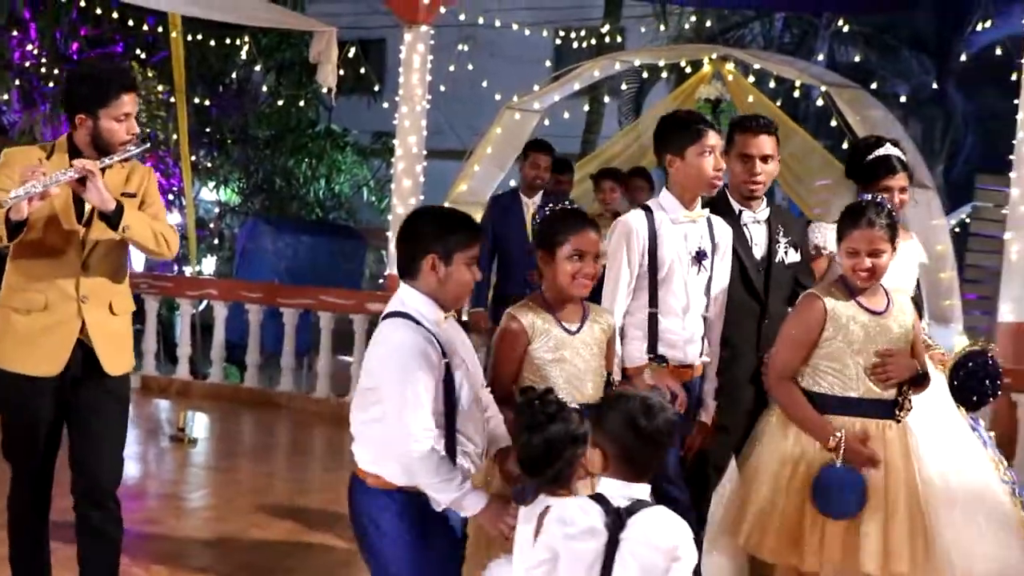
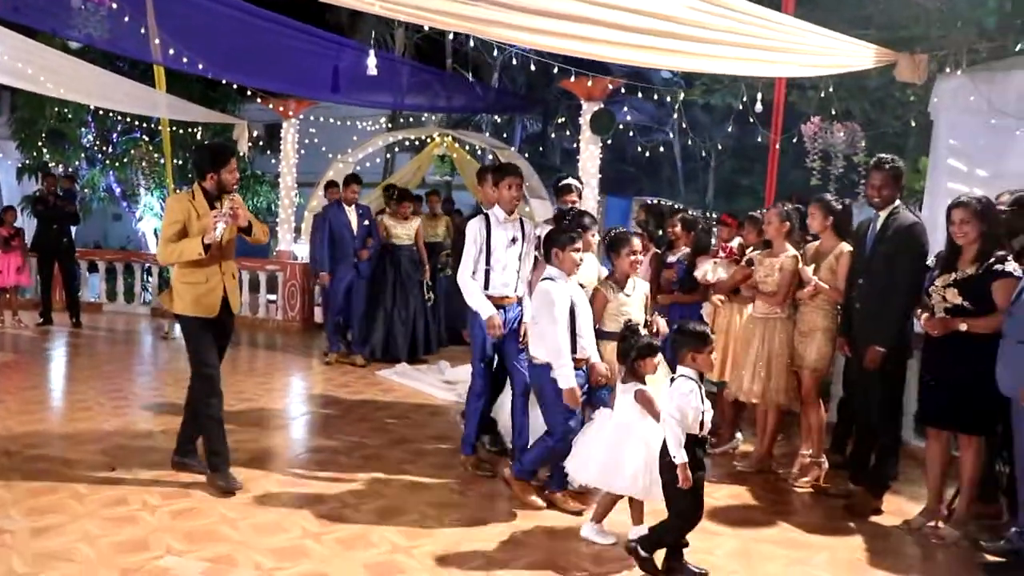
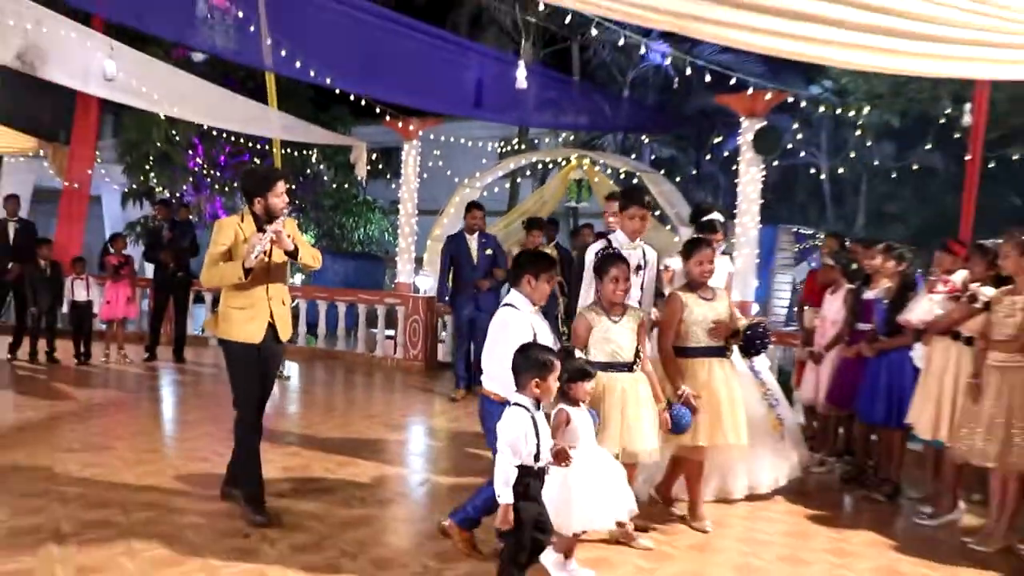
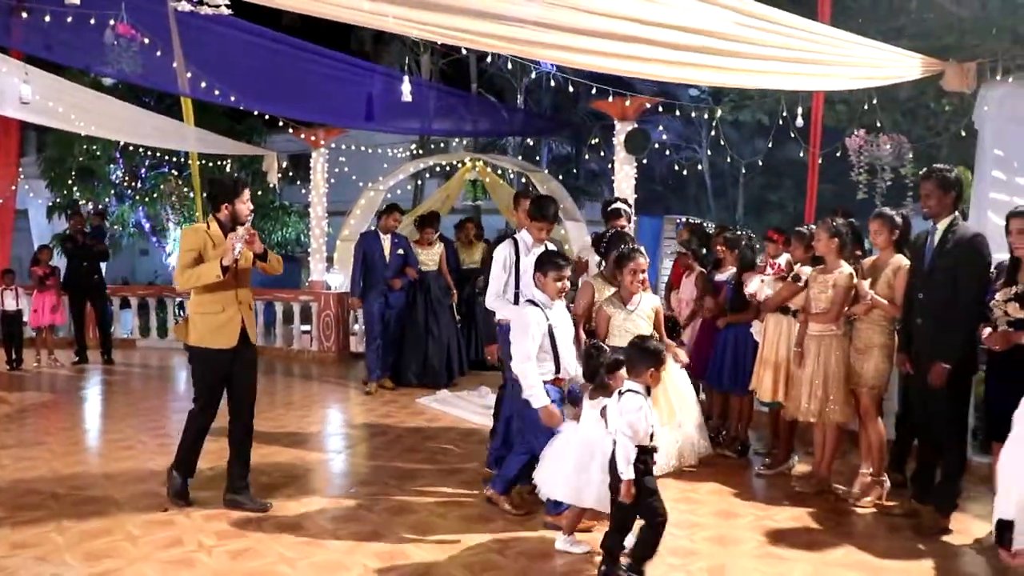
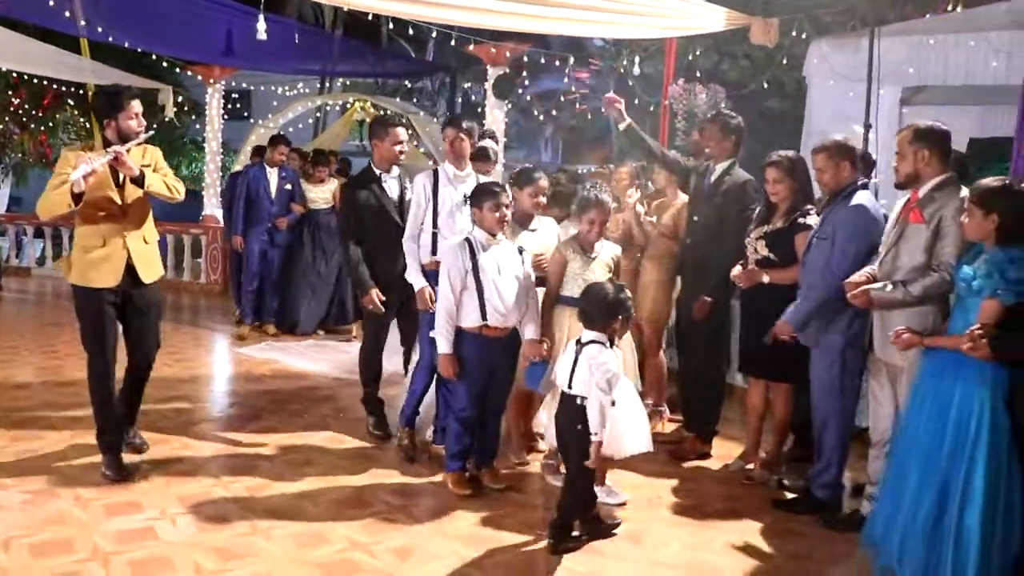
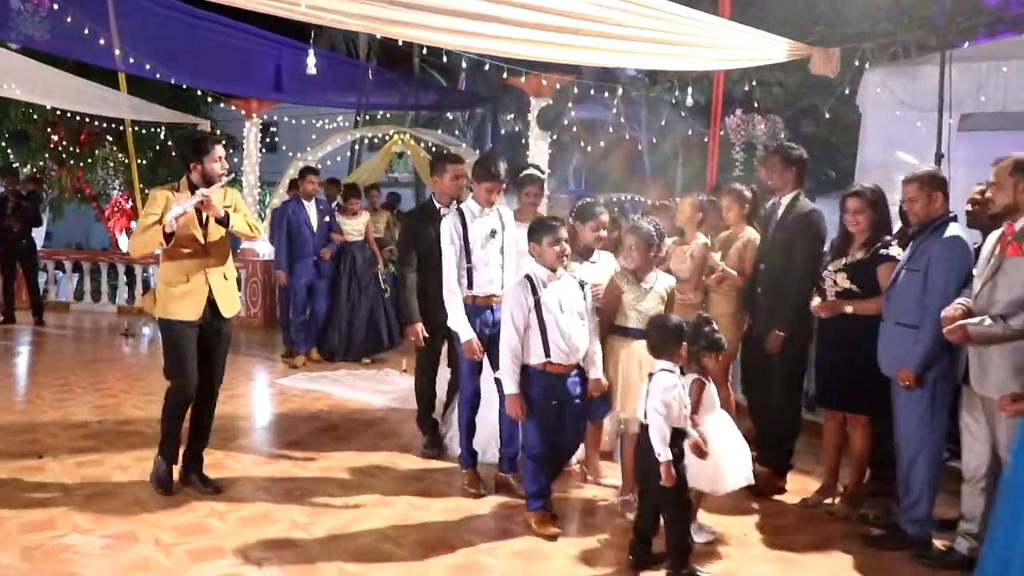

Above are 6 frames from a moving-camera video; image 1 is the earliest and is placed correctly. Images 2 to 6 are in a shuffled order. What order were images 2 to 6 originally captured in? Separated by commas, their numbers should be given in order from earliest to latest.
3, 4, 2, 6, 5
